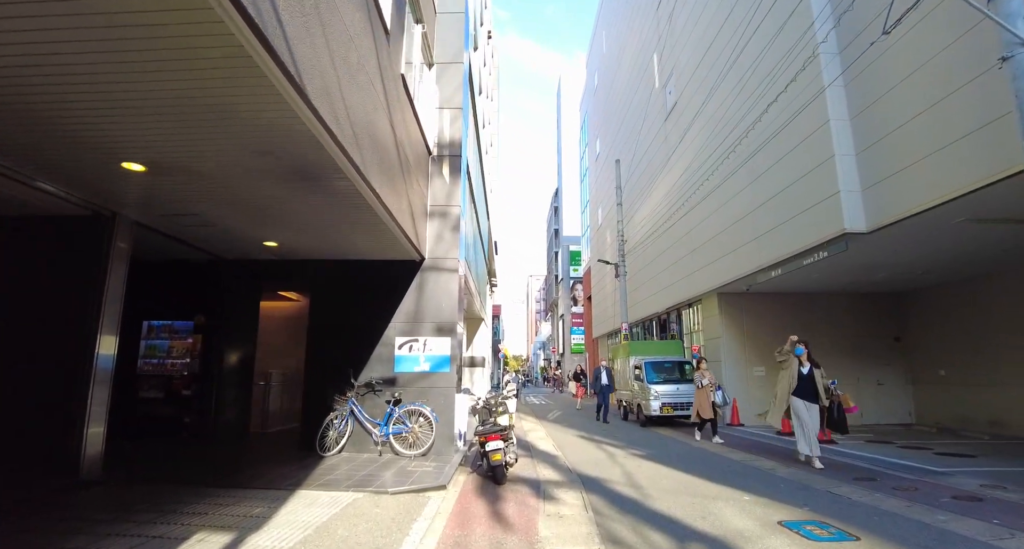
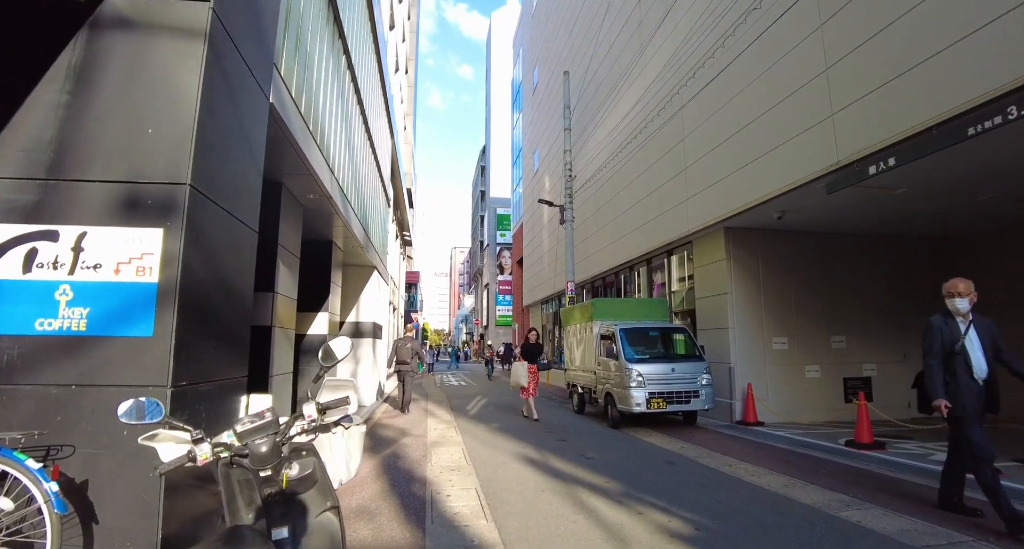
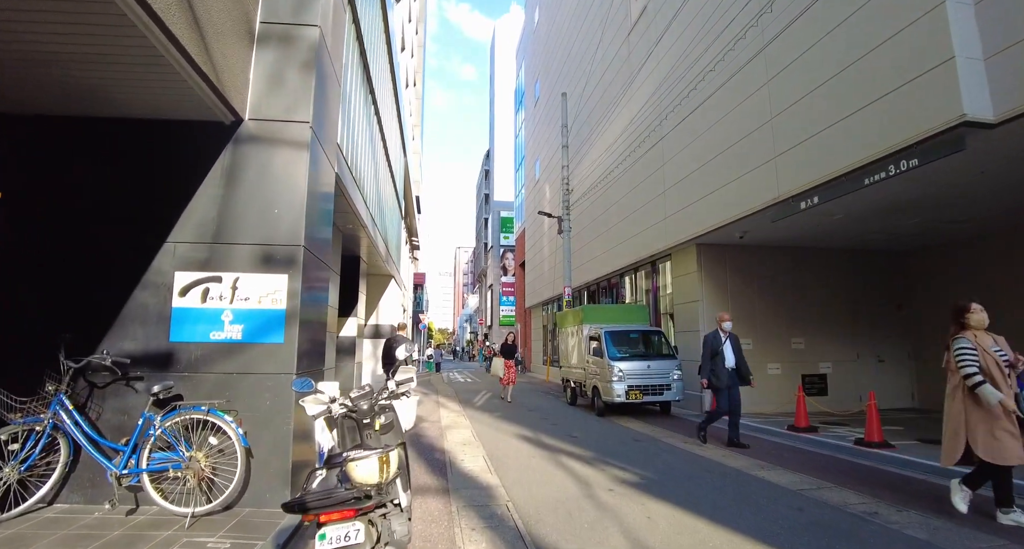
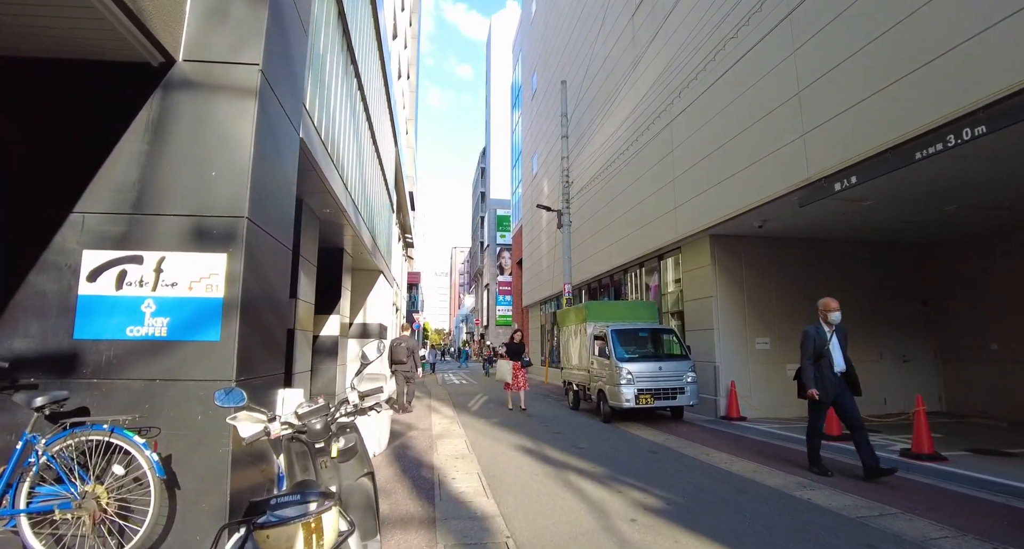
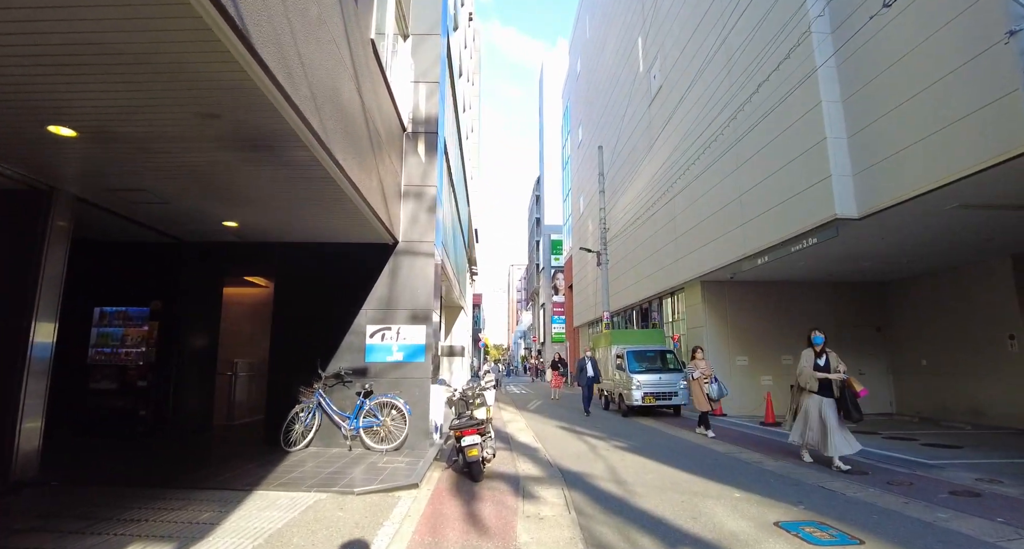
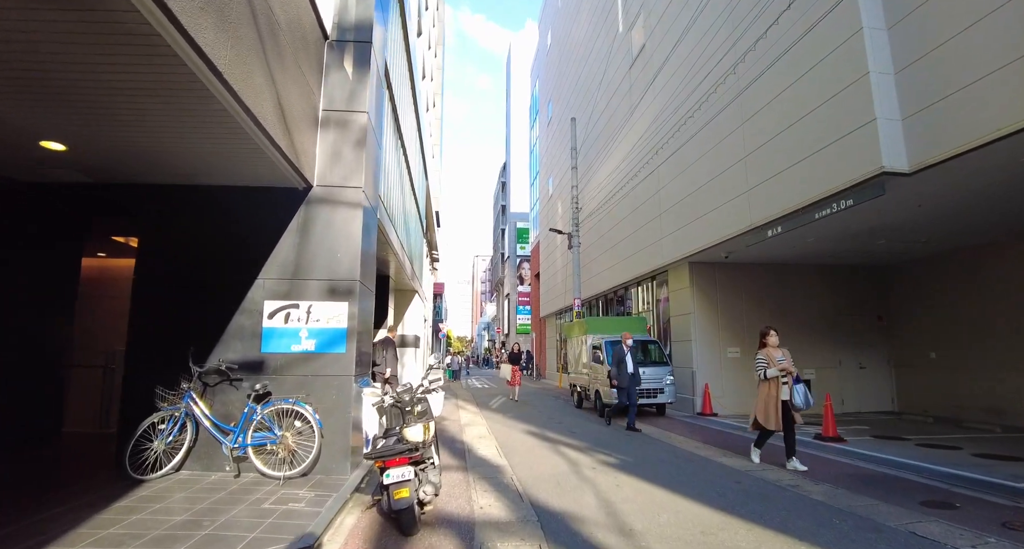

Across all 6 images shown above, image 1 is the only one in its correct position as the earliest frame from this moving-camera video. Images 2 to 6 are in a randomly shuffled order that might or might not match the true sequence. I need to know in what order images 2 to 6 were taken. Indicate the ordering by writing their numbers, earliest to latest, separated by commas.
5, 6, 3, 4, 2
